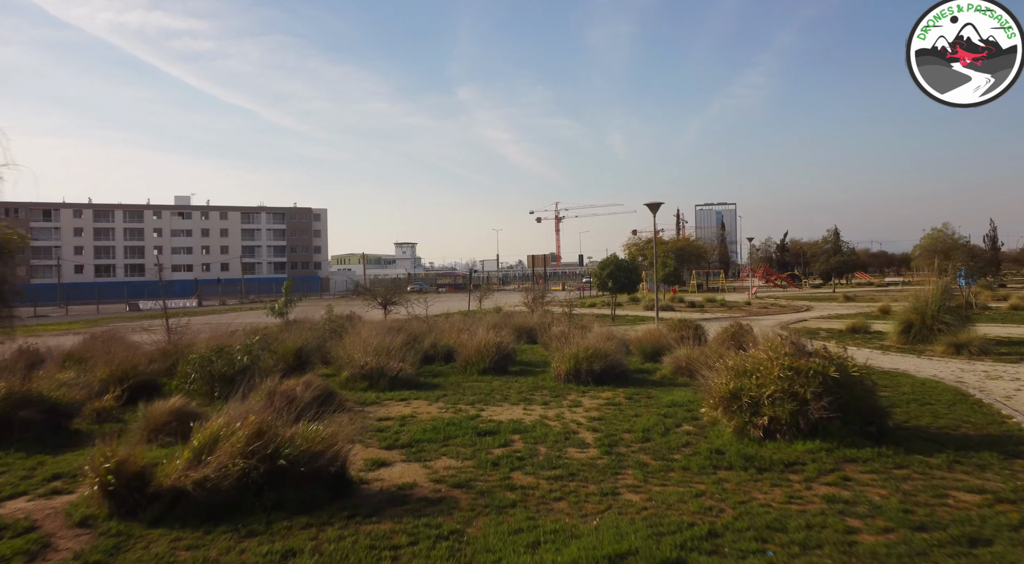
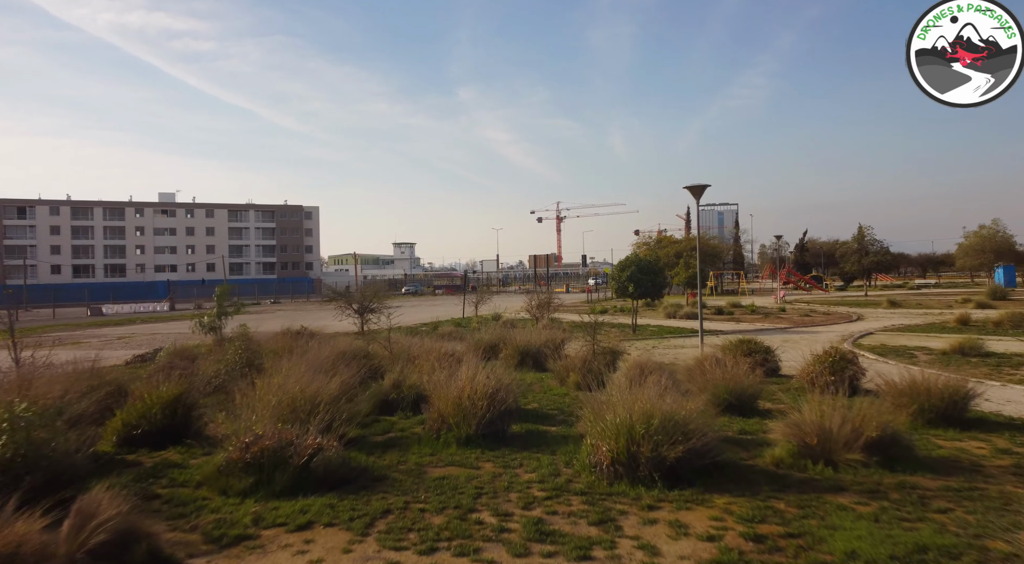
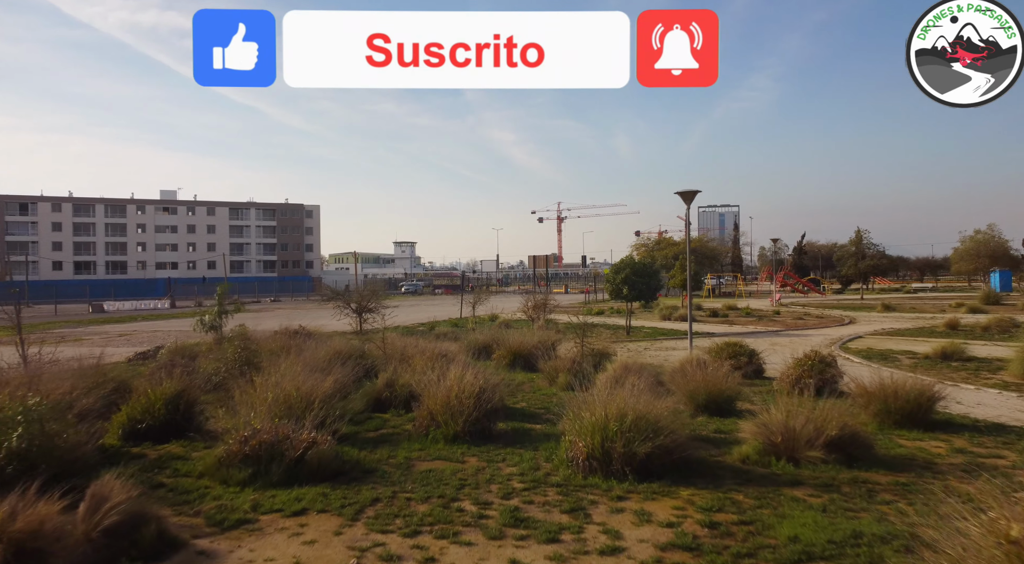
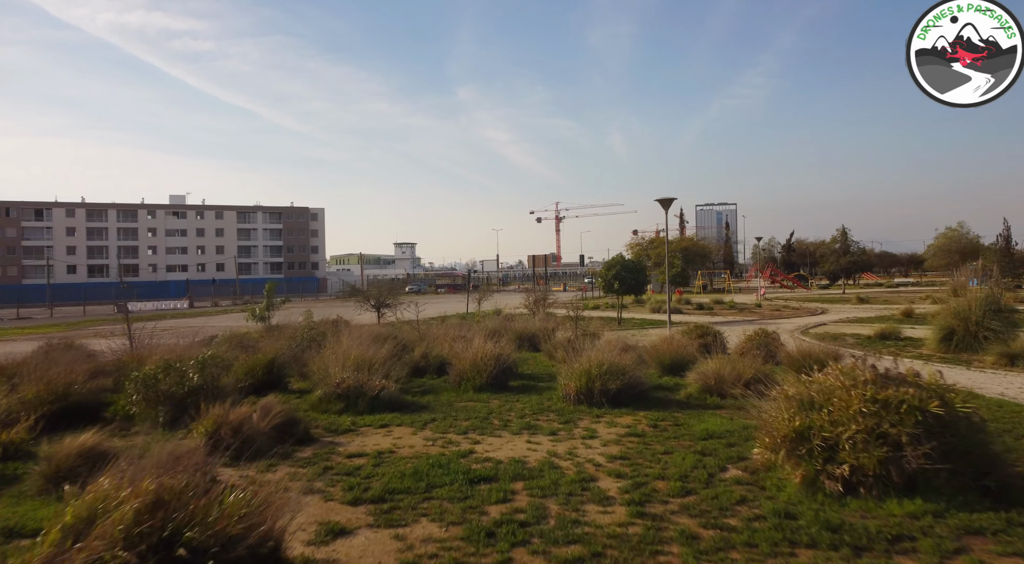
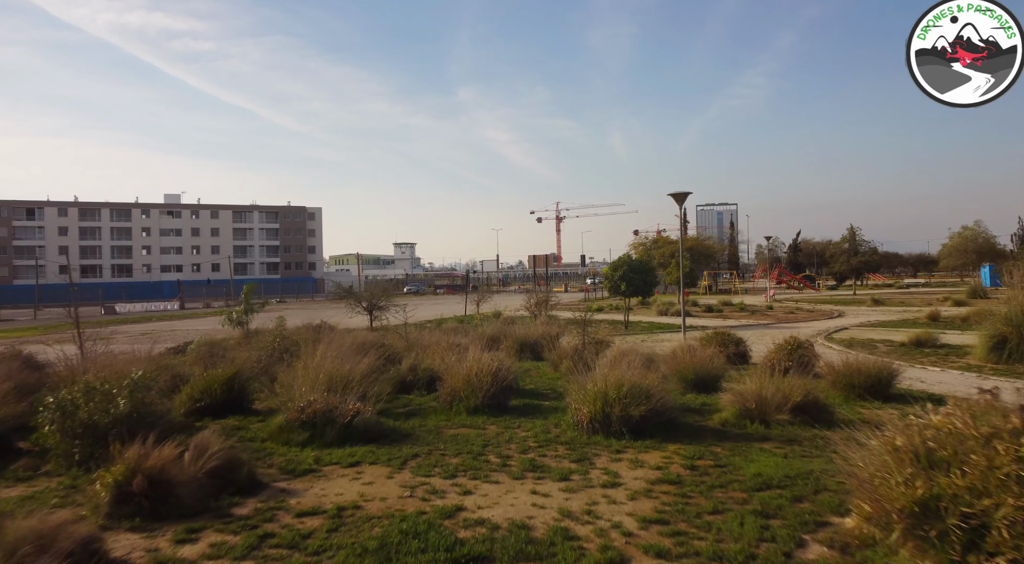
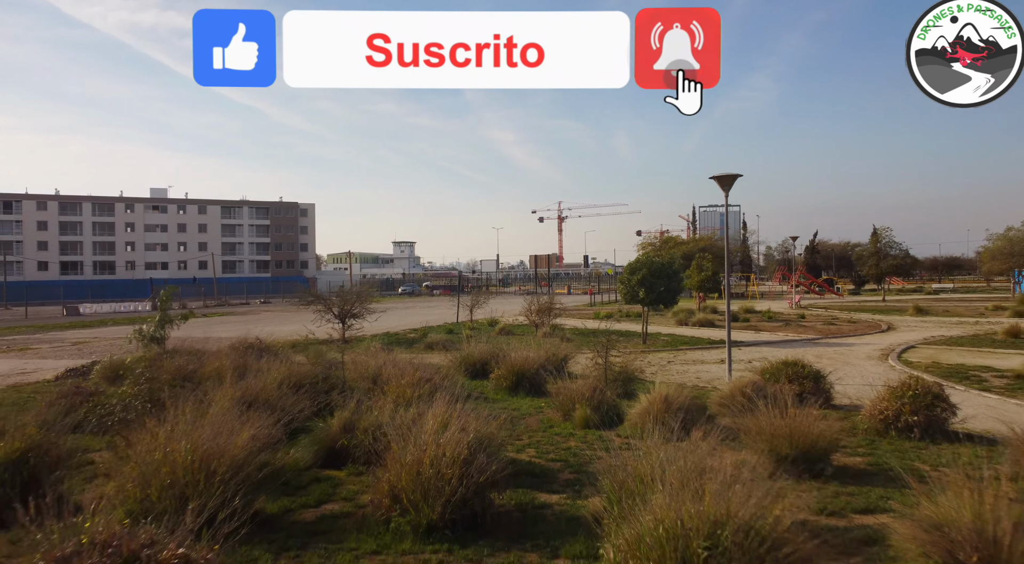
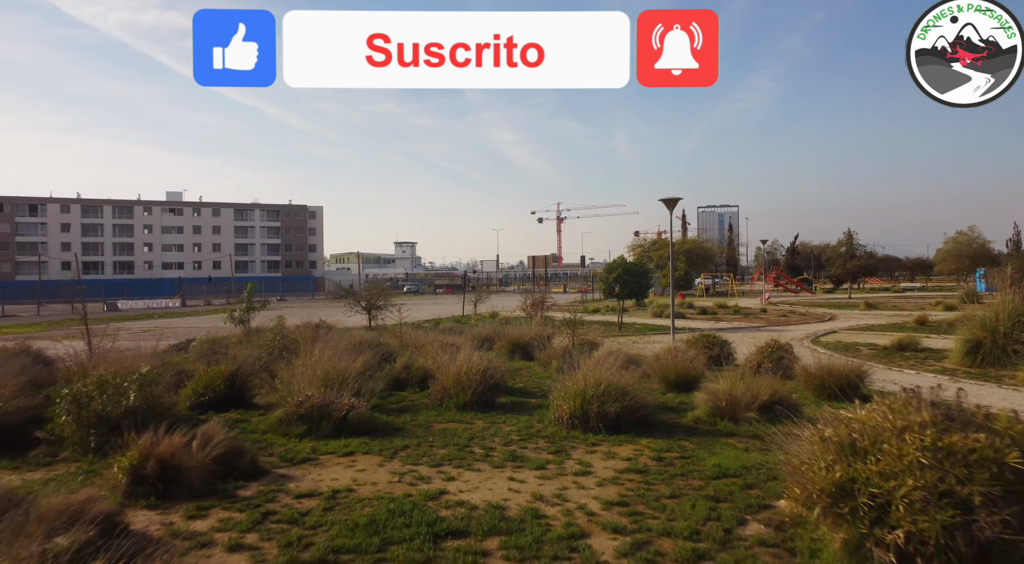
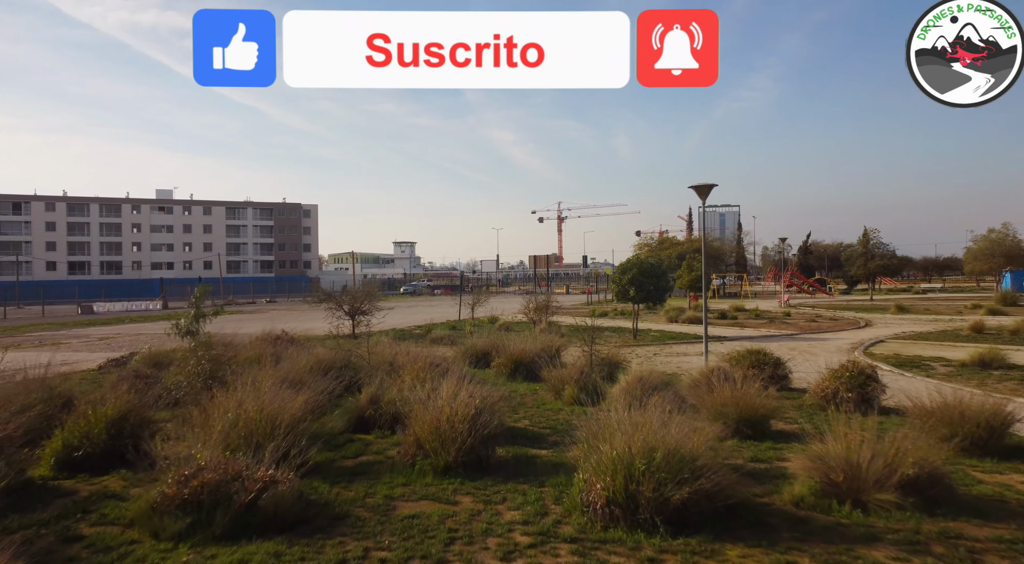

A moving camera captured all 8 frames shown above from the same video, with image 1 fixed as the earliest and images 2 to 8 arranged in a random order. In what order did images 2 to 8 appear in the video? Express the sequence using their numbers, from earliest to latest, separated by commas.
4, 5, 2, 6, 8, 3, 7
